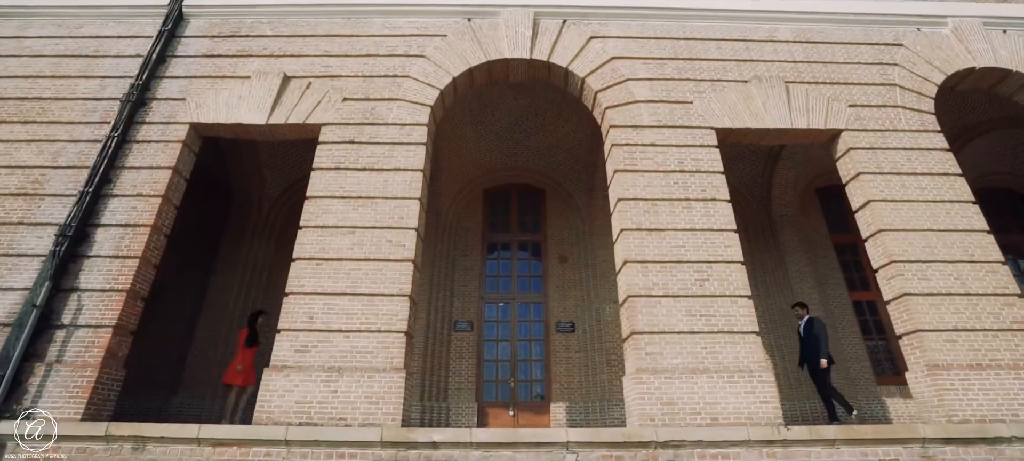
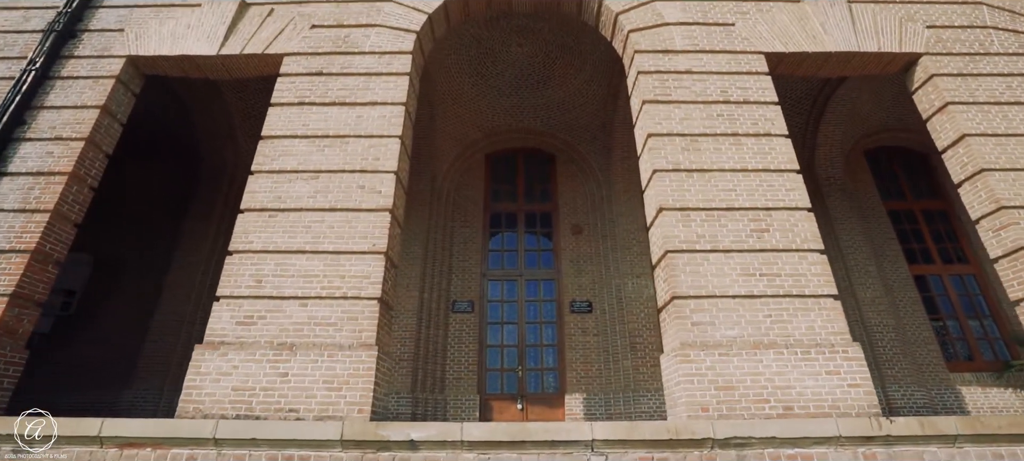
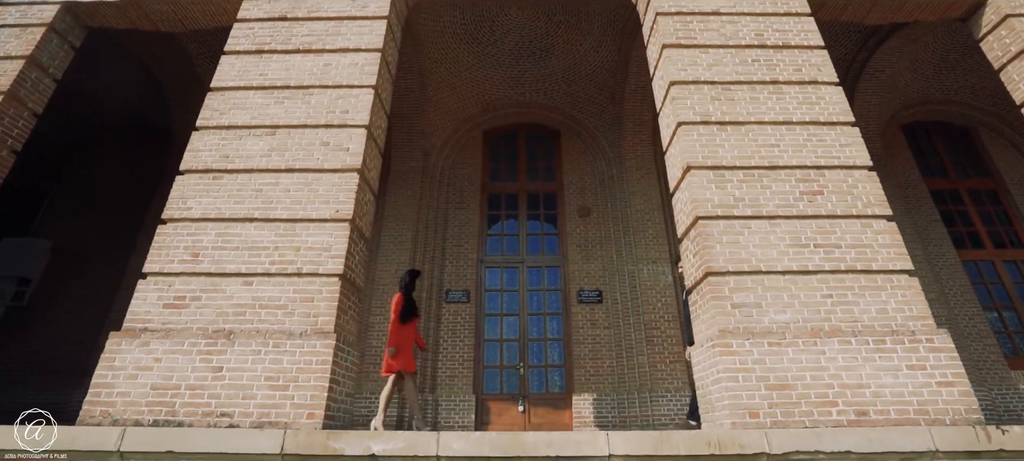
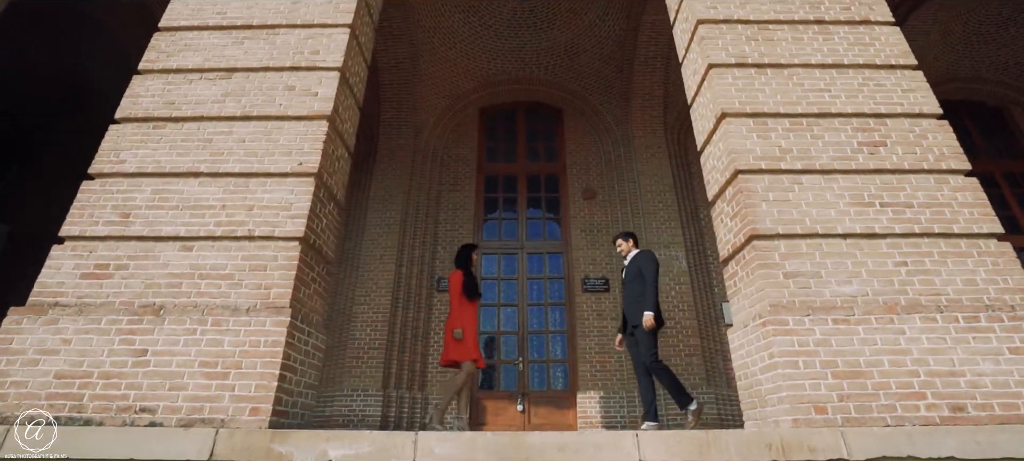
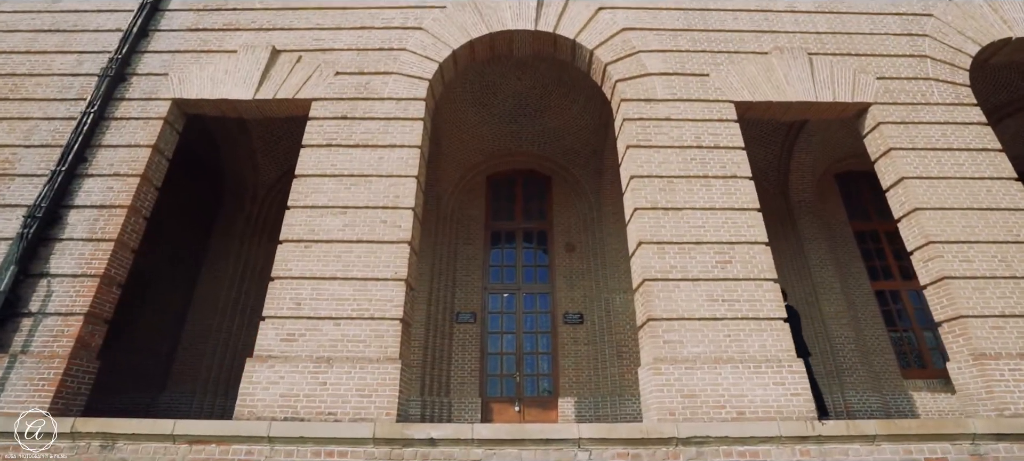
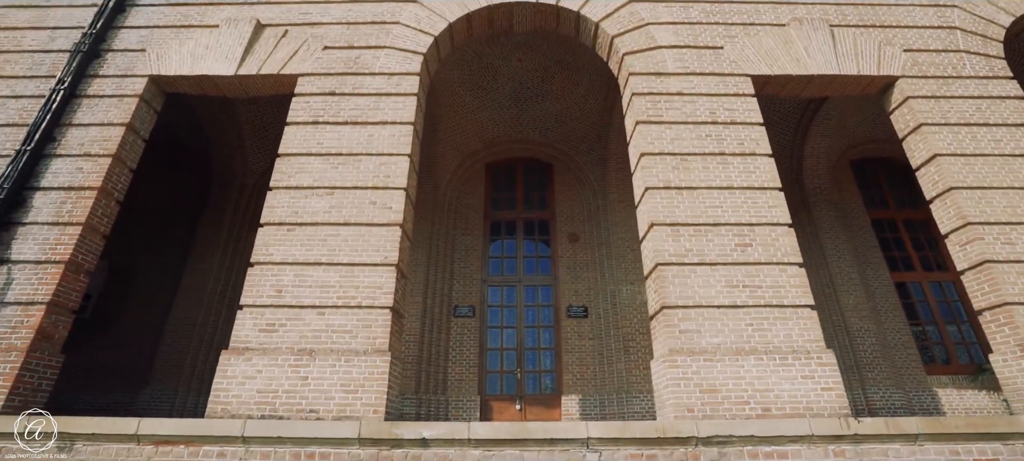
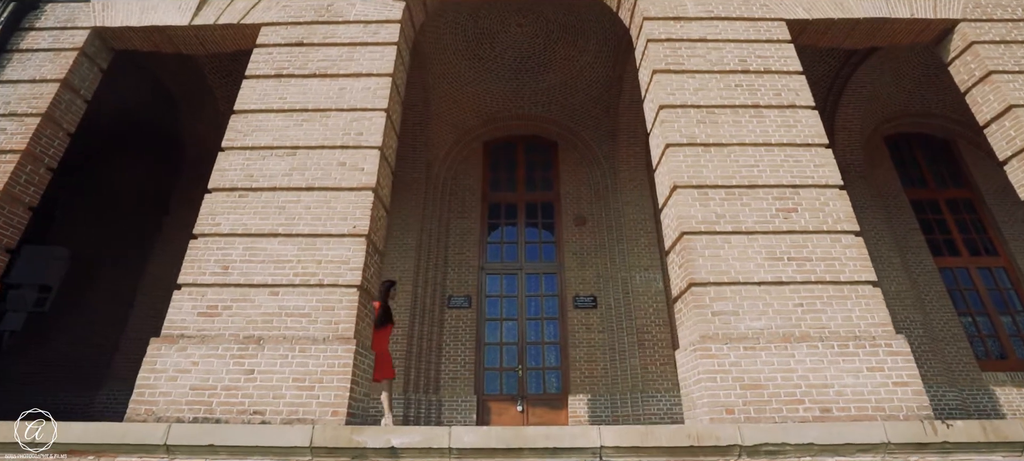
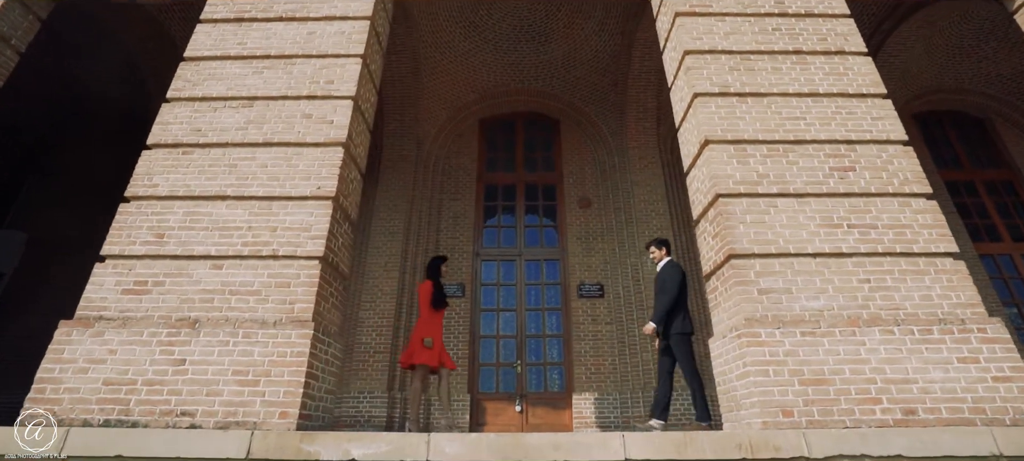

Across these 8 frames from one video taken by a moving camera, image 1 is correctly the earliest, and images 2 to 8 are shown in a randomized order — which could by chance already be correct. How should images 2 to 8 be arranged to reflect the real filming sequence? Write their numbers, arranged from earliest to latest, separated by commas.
5, 6, 2, 7, 3, 8, 4
